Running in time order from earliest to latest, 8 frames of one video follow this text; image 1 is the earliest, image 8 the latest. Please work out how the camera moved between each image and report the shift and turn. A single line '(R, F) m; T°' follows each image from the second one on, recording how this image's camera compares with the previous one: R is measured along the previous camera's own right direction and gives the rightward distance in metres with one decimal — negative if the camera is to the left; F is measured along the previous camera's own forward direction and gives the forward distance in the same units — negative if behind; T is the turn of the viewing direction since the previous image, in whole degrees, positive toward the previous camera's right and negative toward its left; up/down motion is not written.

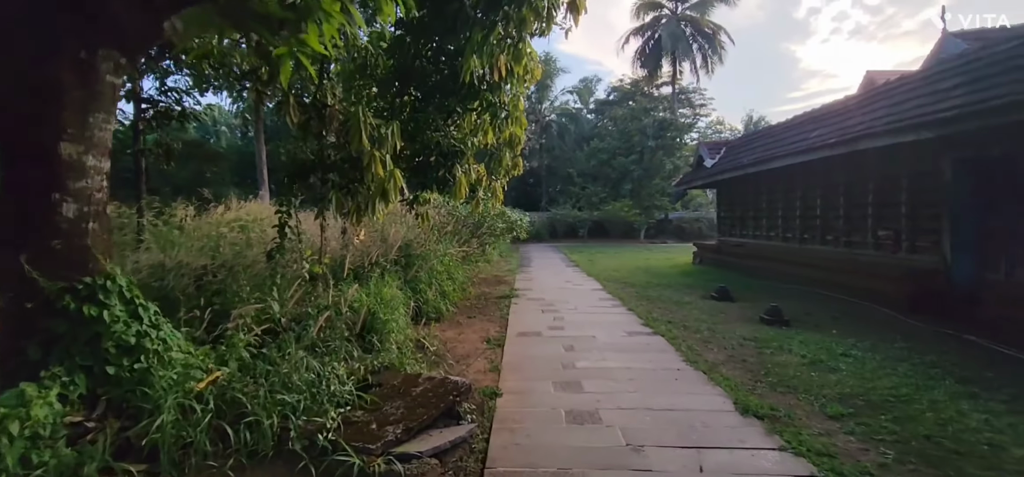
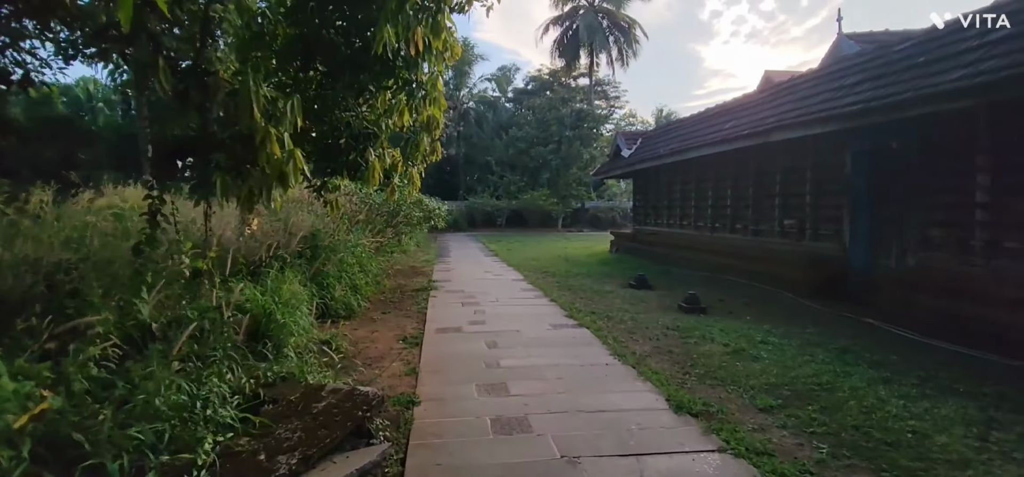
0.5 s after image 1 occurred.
(0.0, +0.4) m; +9°
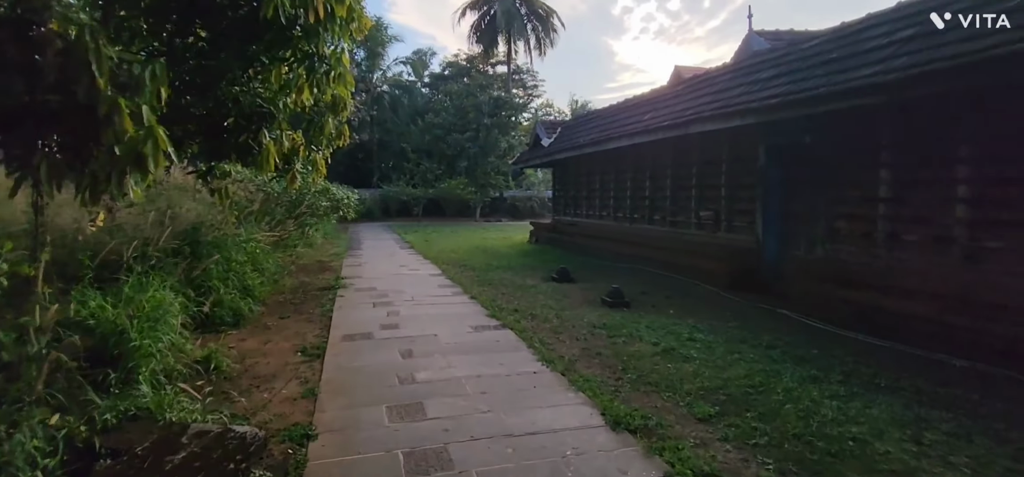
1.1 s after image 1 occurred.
(0.0, +0.4) m; +9°
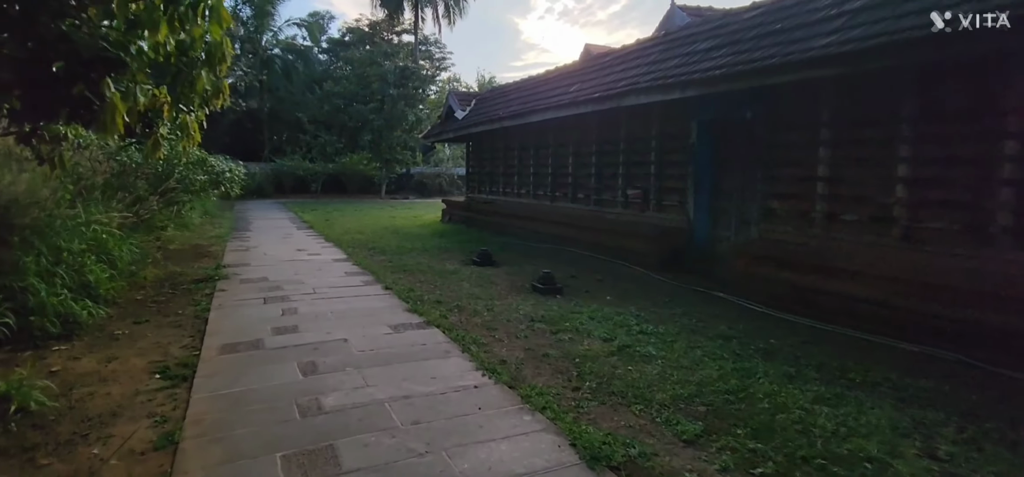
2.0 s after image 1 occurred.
(-0.2, +0.7) m; +10°
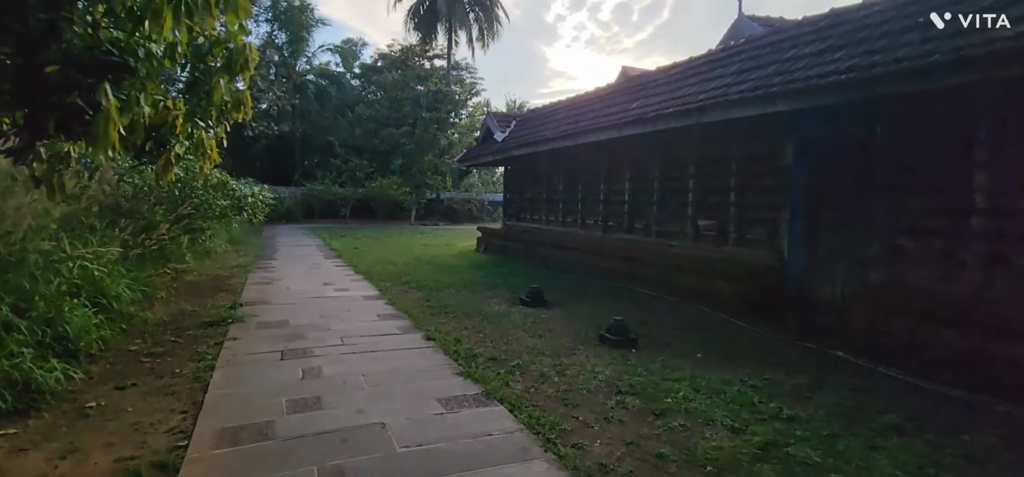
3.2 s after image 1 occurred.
(-0.4, +0.9) m; -3°
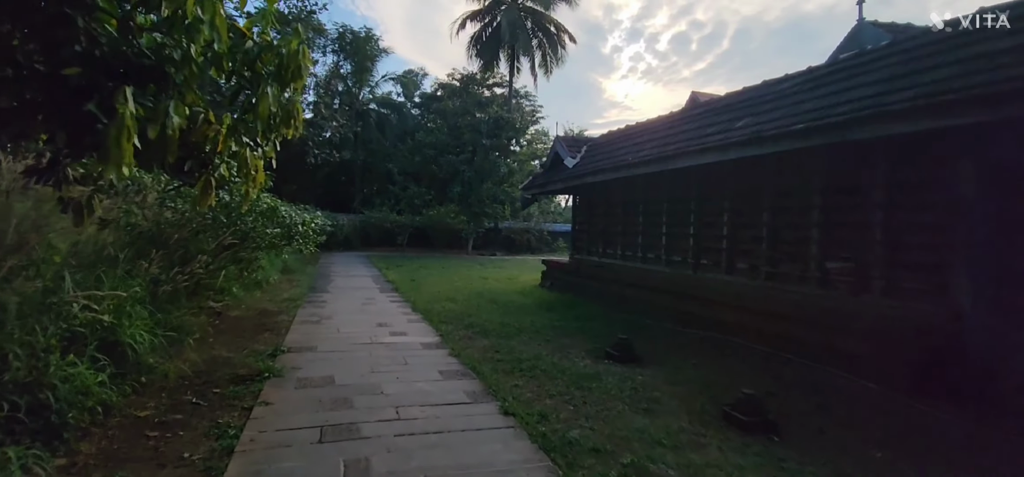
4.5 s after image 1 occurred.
(-0.3, +0.9) m; -6°
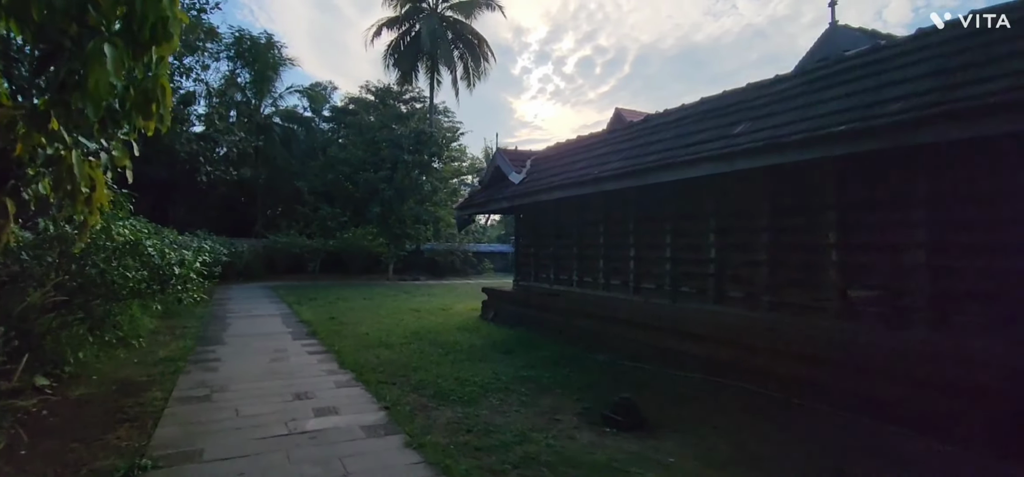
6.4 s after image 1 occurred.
(-0.4, +1.3) m; +9°
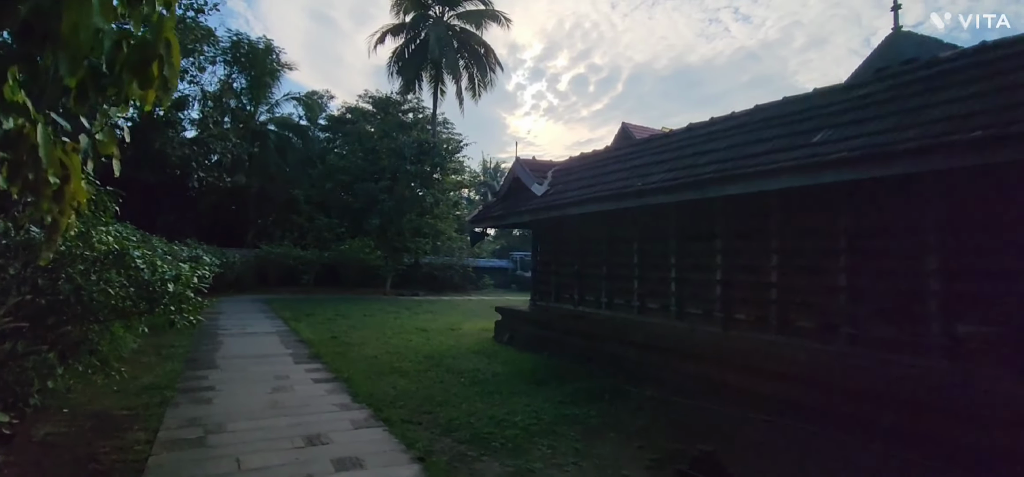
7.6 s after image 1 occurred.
(-0.5, +0.7) m; +1°
